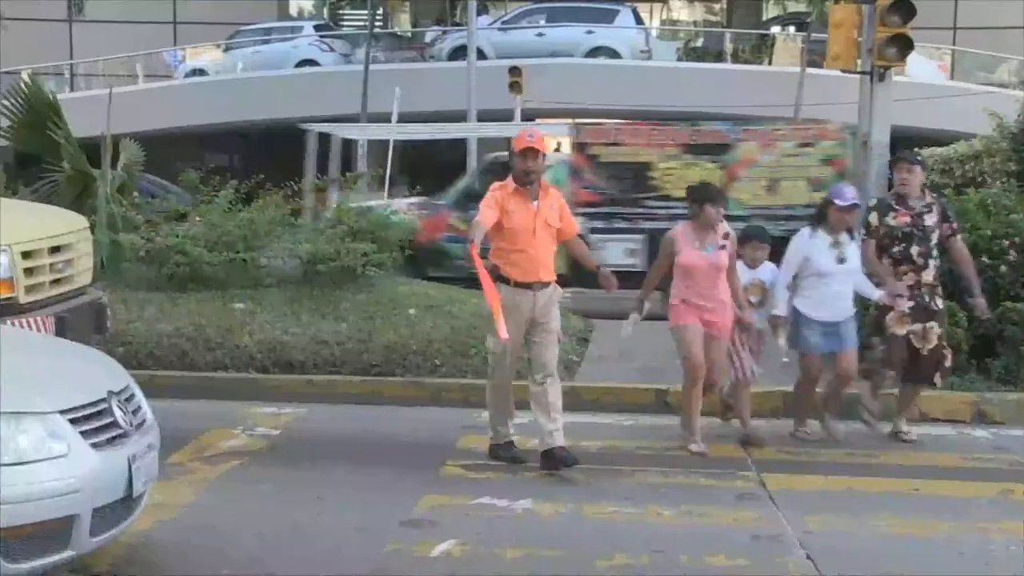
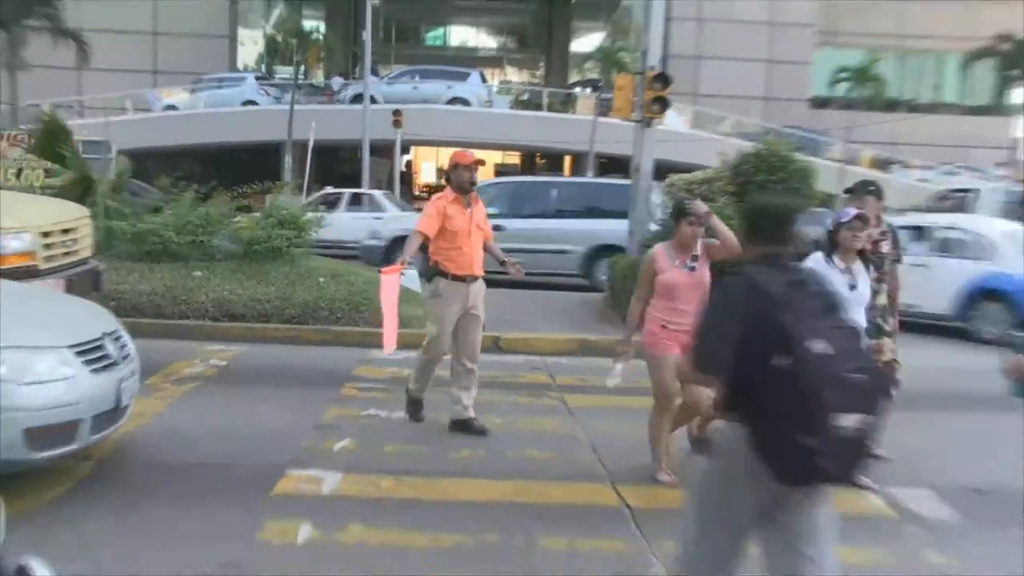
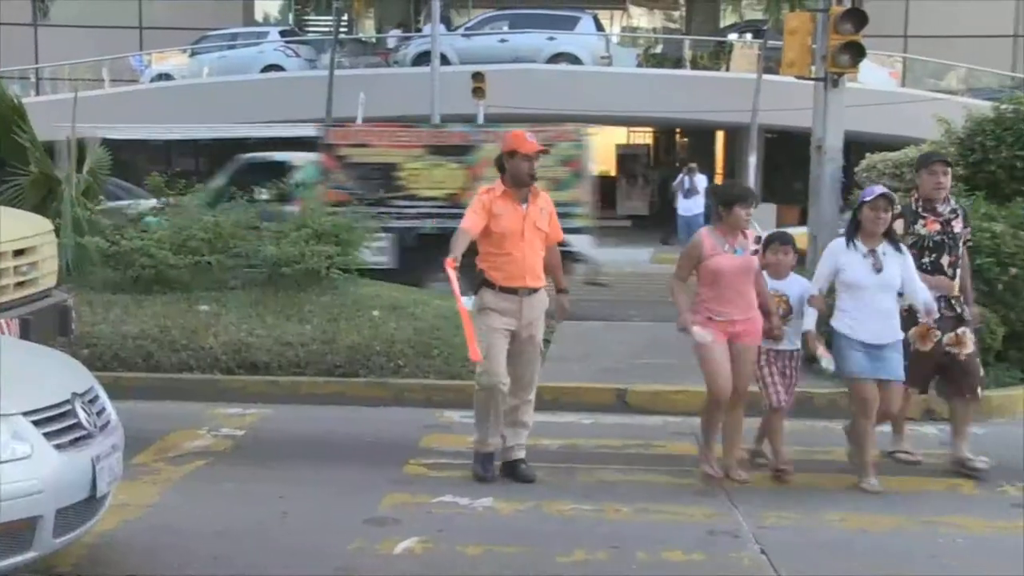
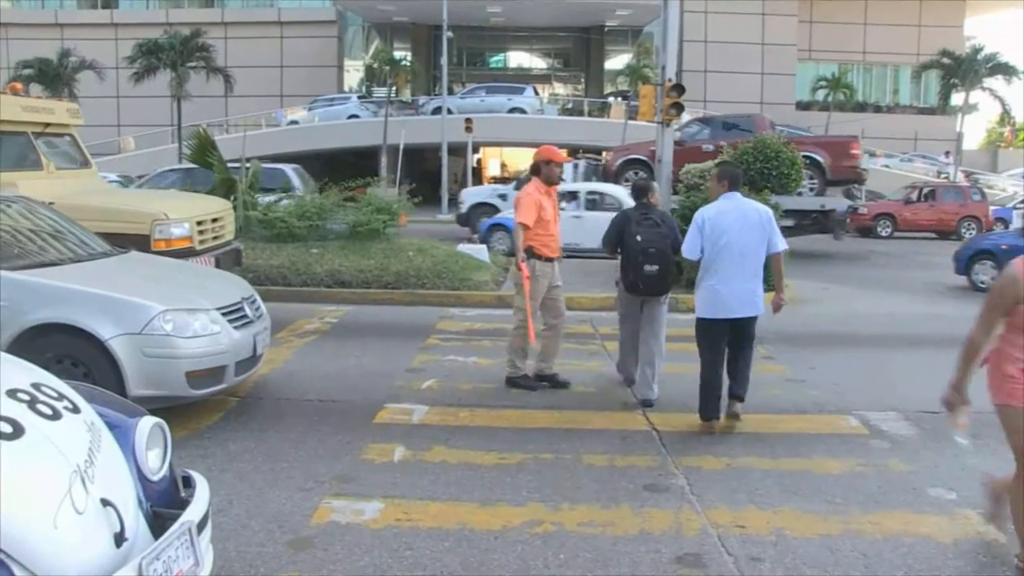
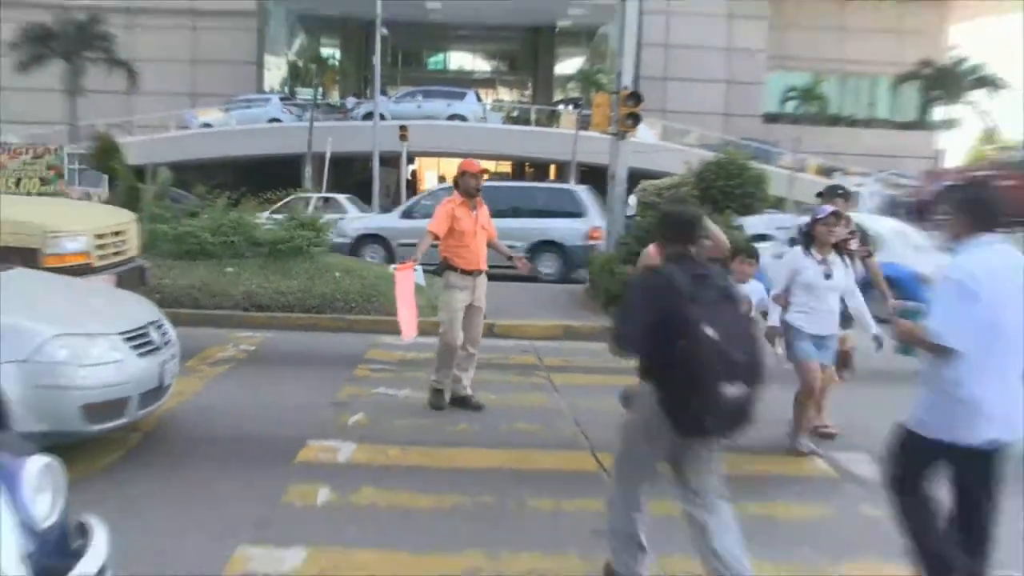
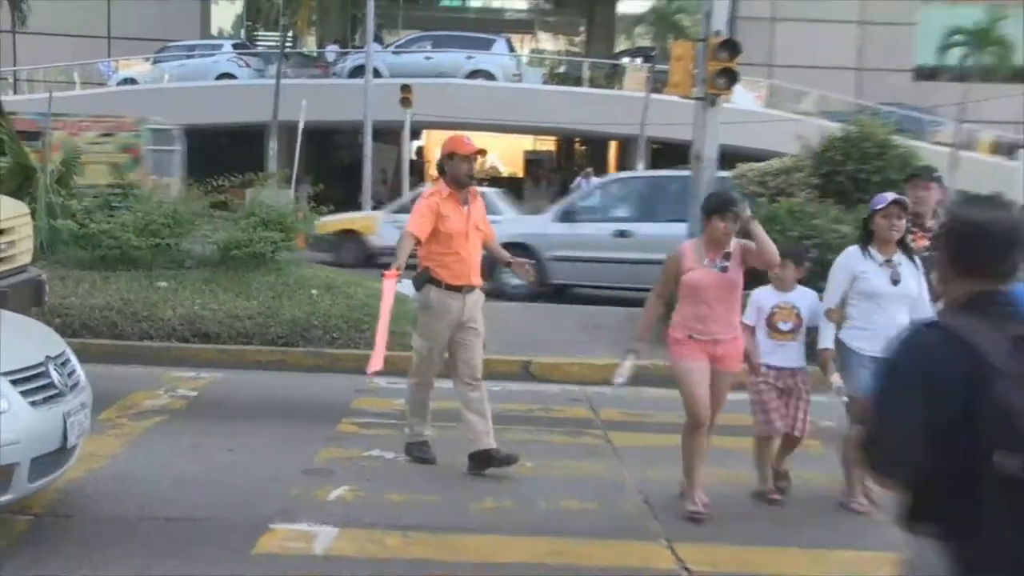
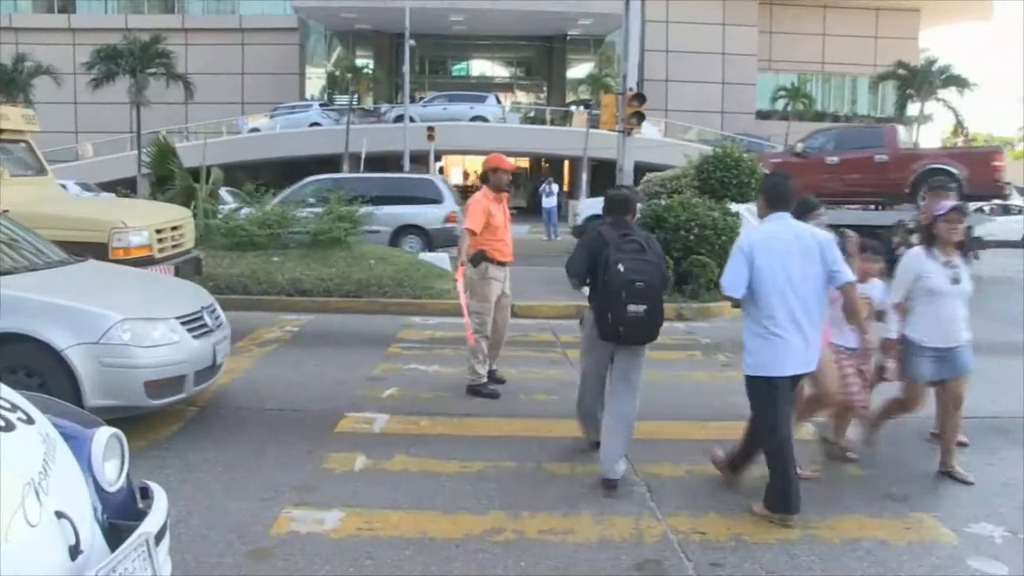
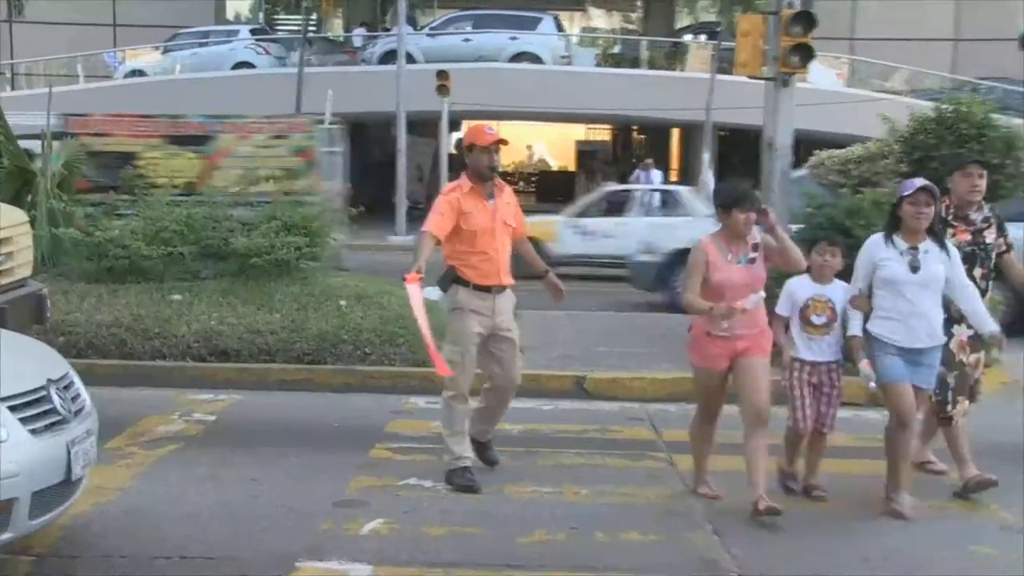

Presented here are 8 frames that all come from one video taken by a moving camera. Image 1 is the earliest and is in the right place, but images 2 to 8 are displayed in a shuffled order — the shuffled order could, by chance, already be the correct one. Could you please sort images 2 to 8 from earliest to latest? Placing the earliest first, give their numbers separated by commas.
3, 8, 6, 2, 5, 7, 4
